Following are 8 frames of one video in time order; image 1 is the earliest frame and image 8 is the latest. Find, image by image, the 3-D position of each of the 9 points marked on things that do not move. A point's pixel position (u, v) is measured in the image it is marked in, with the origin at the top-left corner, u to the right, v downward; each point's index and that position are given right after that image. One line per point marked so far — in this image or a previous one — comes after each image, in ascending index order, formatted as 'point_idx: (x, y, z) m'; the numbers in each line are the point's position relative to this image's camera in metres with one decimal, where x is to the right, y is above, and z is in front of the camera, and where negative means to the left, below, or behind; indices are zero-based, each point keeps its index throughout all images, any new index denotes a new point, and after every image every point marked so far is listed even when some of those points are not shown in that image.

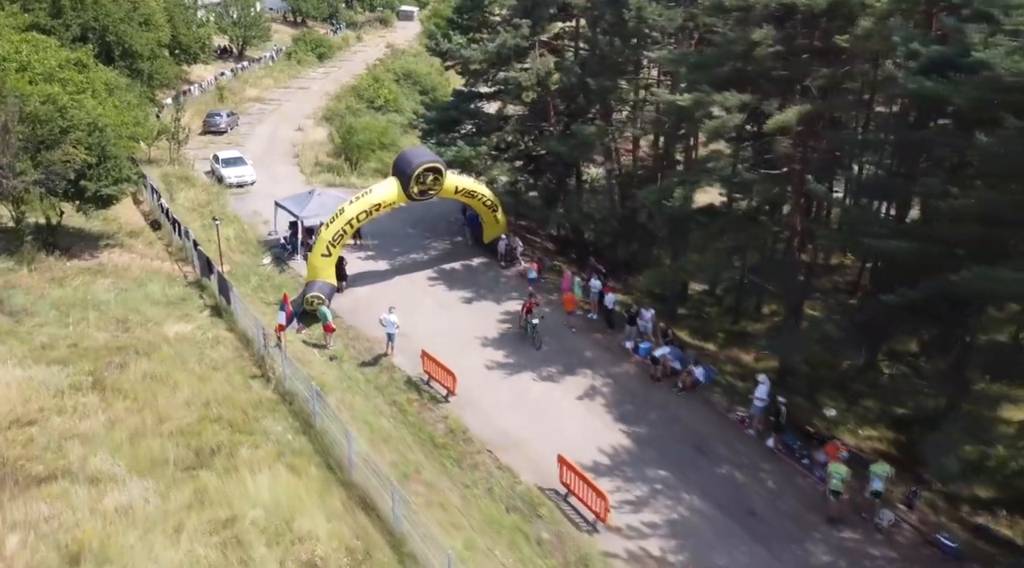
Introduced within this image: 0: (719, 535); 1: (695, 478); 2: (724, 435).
0: (+3.8, -4.5, +16.1) m
1: (+3.7, -3.9, +17.8) m
2: (+4.7, -3.3, +19.4) m
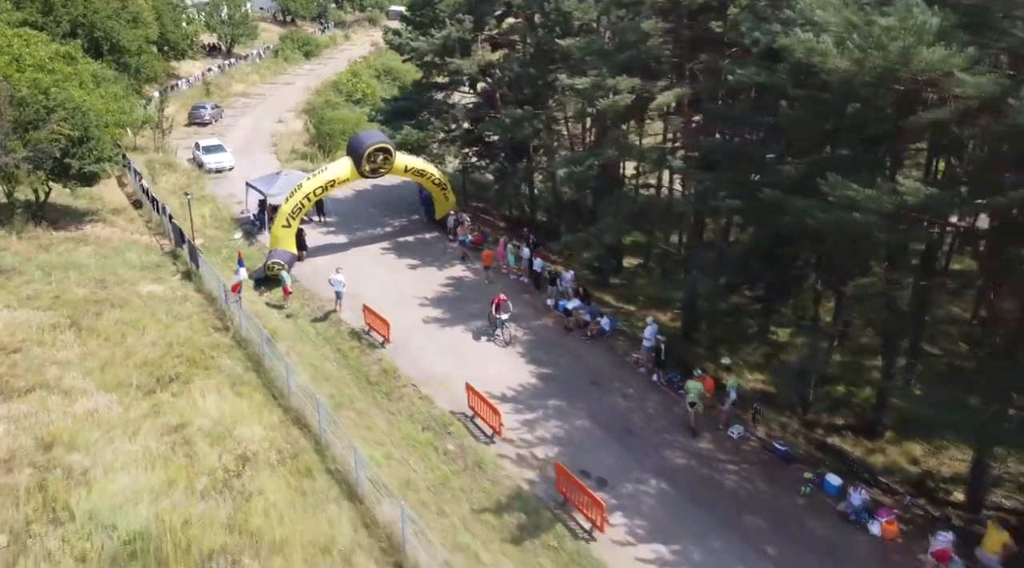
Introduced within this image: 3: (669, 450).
0: (+1.8, -3.5, +19.1) m
1: (+1.8, -2.8, +20.8) m
2: (+2.8, -2.2, +22.4) m
3: (+3.3, -3.6, +18.8) m
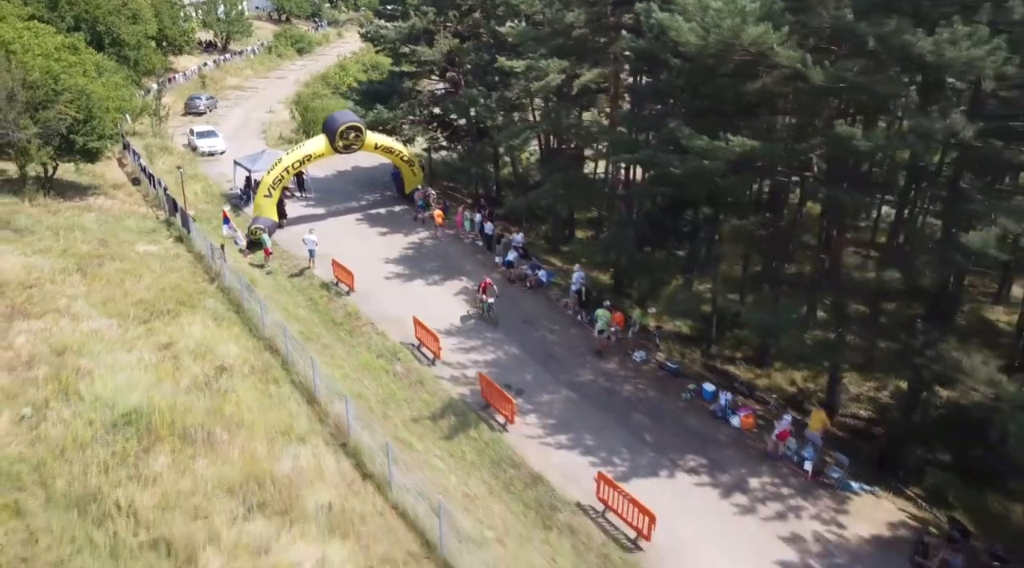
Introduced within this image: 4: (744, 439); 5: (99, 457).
0: (+0.2, -2.1, +22.7) m
1: (+0.2, -1.4, +24.5) m
2: (+1.2, -0.9, +26.0) m
3: (+1.7, -2.2, +22.4) m
4: (+5.0, -3.3, +19.0) m
5: (-7.1, -3.0, +15.5) m
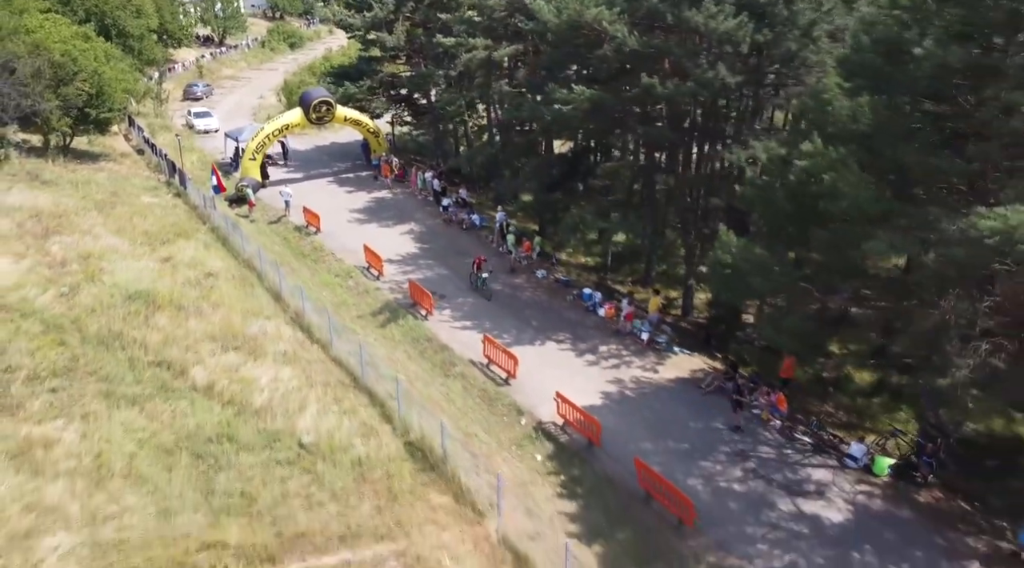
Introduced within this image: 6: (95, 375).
0: (-2.1, +0.1, +28.8) m
1: (-2.1, +0.8, +30.6) m
2: (-1.2, +1.3, +32.2) m
3: (-0.6, 0.0, +28.5) m
4: (+2.6, -1.1, +25.1) m
5: (-9.4, -0.8, +21.6) m
6: (-8.8, -1.9, +18.9) m
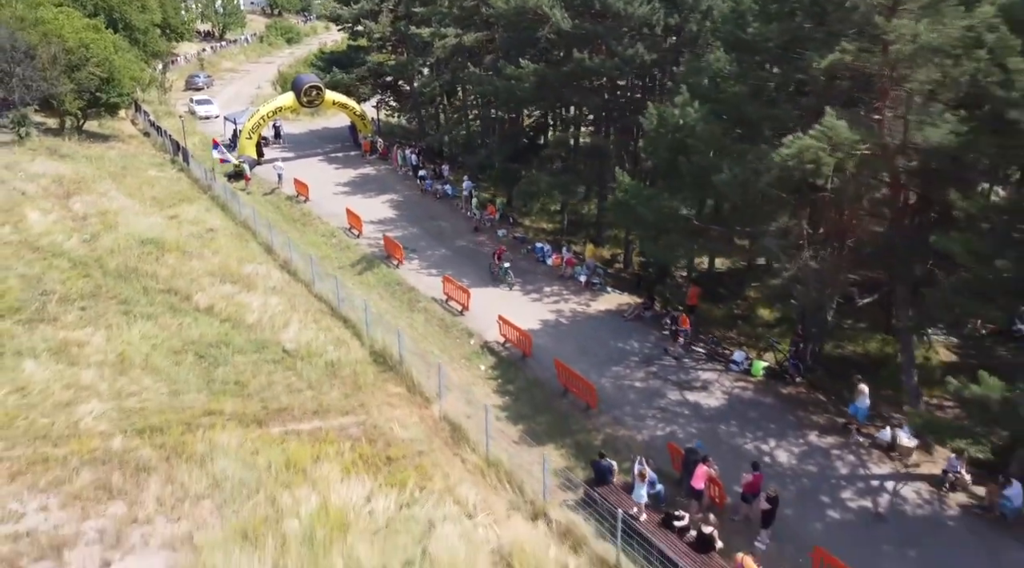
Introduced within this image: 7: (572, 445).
0: (-3.4, +1.7, +32.8) m
1: (-3.5, +2.3, +34.6) m
2: (-2.5, +2.9, +36.2) m
3: (-2.0, +1.5, +32.5) m
4: (+1.3, +0.4, +29.2) m
5: (-10.8, +0.8, +25.6) m
6: (-10.1, -0.4, +22.9) m
7: (+1.3, -3.4, +19.1) m
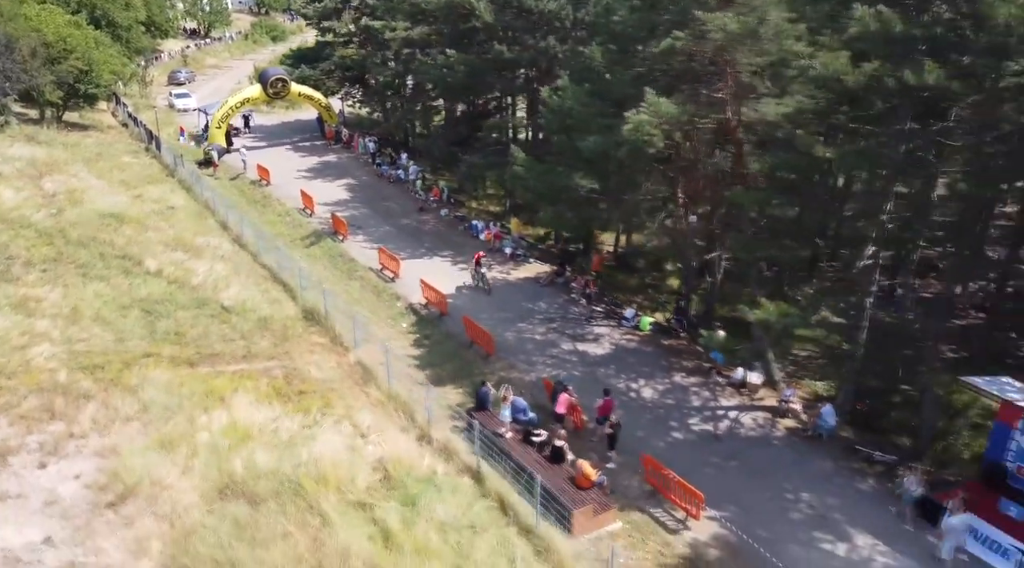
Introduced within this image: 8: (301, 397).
0: (-5.8, +2.6, +35.5) m
1: (-5.8, +3.3, +37.2) m
2: (-4.8, +3.9, +38.8) m
3: (-4.3, +2.5, +35.1) m
4: (-1.0, +1.4, +31.8) m
5: (-13.1, +1.8, +28.2) m
6: (-12.5, +0.6, +25.5) m
7: (-1.0, -2.5, +21.7) m
8: (-4.6, -2.4, +19.5) m
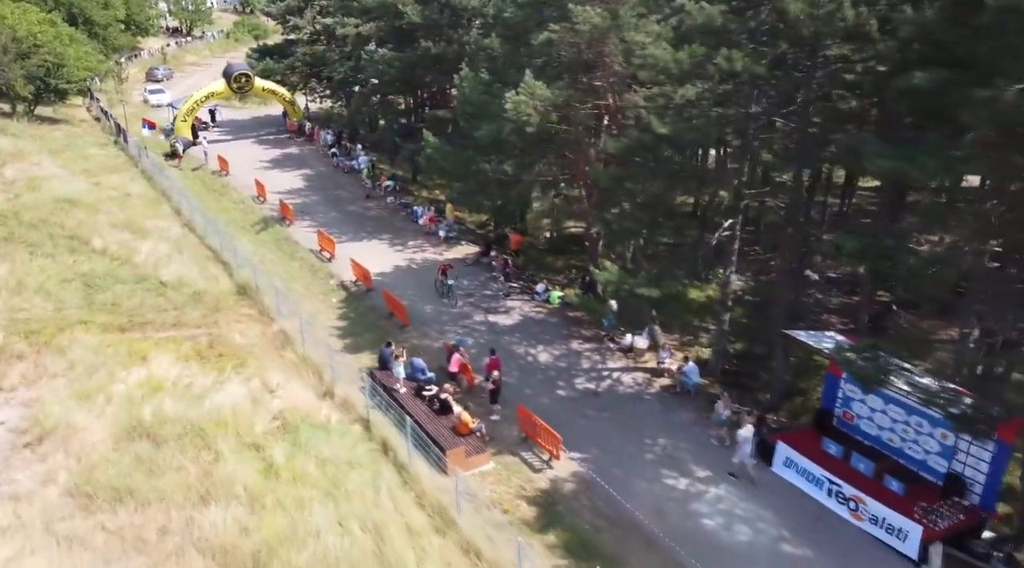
0: (-8.2, +3.3, +37.3) m
1: (-8.2, +4.0, +39.0) m
2: (-7.3, +4.5, +40.6) m
3: (-6.7, +3.2, +36.9) m
4: (-3.4, +2.1, +33.6) m
5: (-15.5, +2.4, +30.0) m
6: (-14.8, +1.3, +27.3) m
7: (-3.4, -1.8, +23.5) m
8: (-6.9, -1.8, +21.2) m
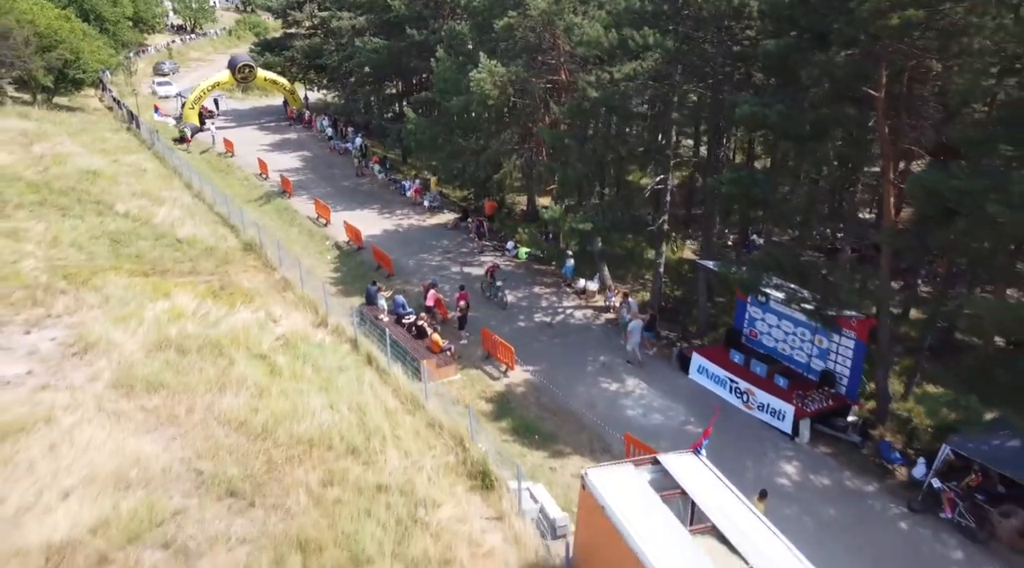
0: (-9.1, +4.7, +40.9) m
1: (-9.1, +5.3, +42.7) m
2: (-8.2, +5.9, +44.3) m
3: (-7.6, +4.6, +40.6) m
4: (-4.3, +3.5, +37.2) m
5: (-16.4, +3.8, +33.6) m
6: (-15.7, +2.7, +30.9) m
7: (-4.3, -0.4, +27.2) m
8: (-7.8, -0.4, +24.9) m
